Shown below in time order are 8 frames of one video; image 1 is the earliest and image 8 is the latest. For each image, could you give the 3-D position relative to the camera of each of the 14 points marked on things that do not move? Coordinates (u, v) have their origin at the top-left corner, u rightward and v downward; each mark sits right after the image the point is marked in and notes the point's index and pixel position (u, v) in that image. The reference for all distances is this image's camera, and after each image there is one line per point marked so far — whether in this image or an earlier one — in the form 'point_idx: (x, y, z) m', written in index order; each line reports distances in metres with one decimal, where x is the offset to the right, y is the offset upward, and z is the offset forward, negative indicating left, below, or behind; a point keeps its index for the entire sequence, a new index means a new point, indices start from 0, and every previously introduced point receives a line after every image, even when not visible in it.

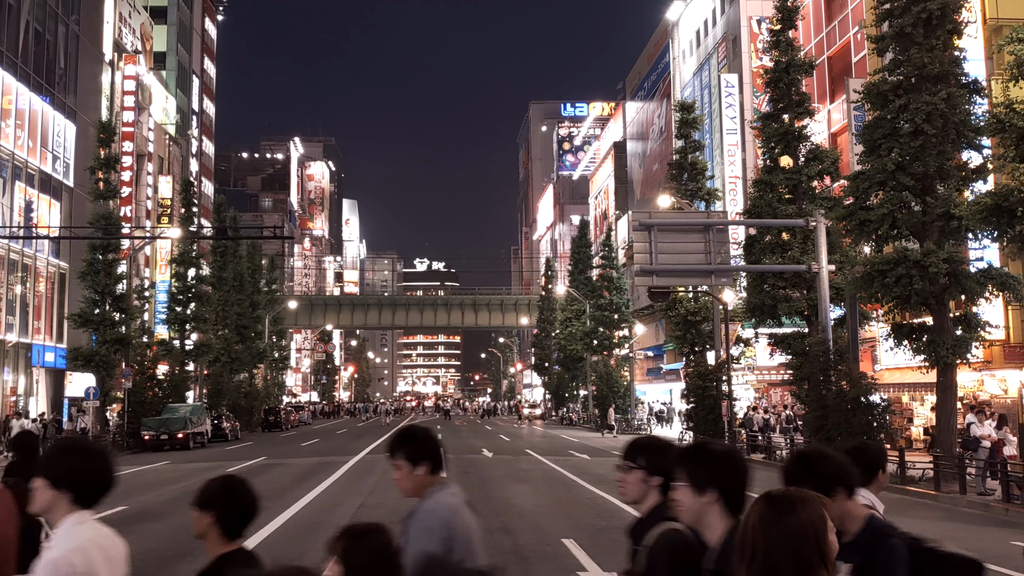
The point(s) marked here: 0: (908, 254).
0: (+8.4, +0.7, +18.5) m
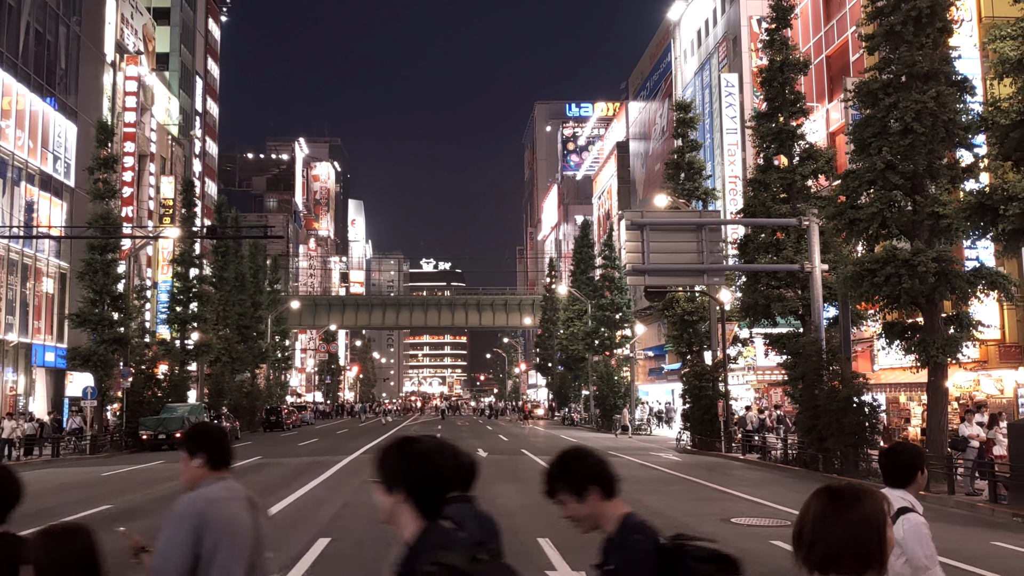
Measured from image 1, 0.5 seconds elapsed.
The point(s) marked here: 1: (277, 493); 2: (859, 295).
0: (+8.2, +0.7, +18.4) m
1: (-4.7, -4.1, +17.4) m
2: (+7.6, -0.2, +19.0) m
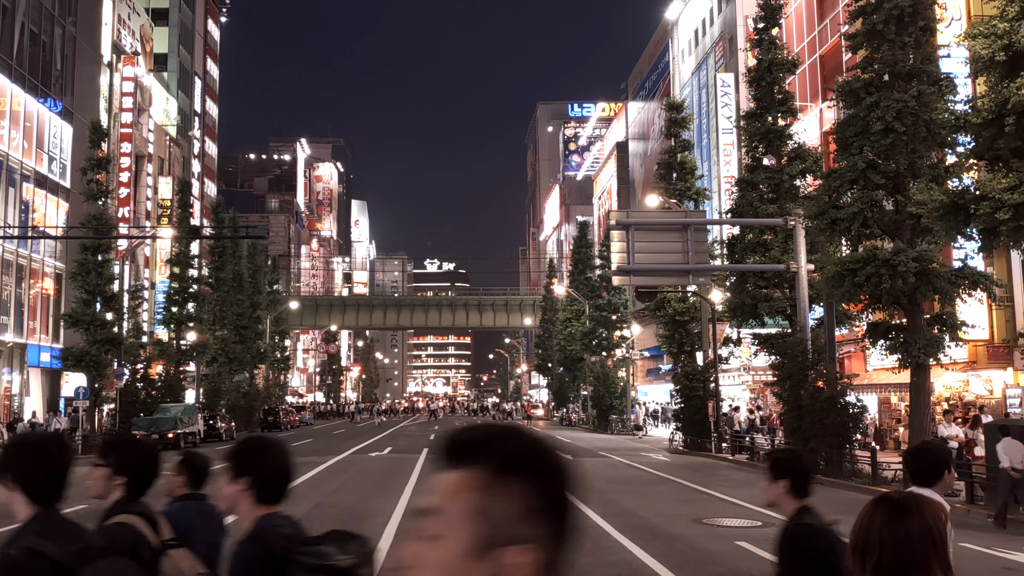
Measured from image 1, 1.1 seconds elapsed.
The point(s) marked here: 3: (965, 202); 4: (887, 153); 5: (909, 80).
0: (+7.7, +0.7, +18.3) m
1: (-5.2, -4.1, +17.4) m
2: (+7.1, -0.2, +18.9) m
3: (+7.0, +1.3, +13.4) m
4: (+8.1, +2.9, +18.7) m
5: (+8.7, +4.5, +18.9) m
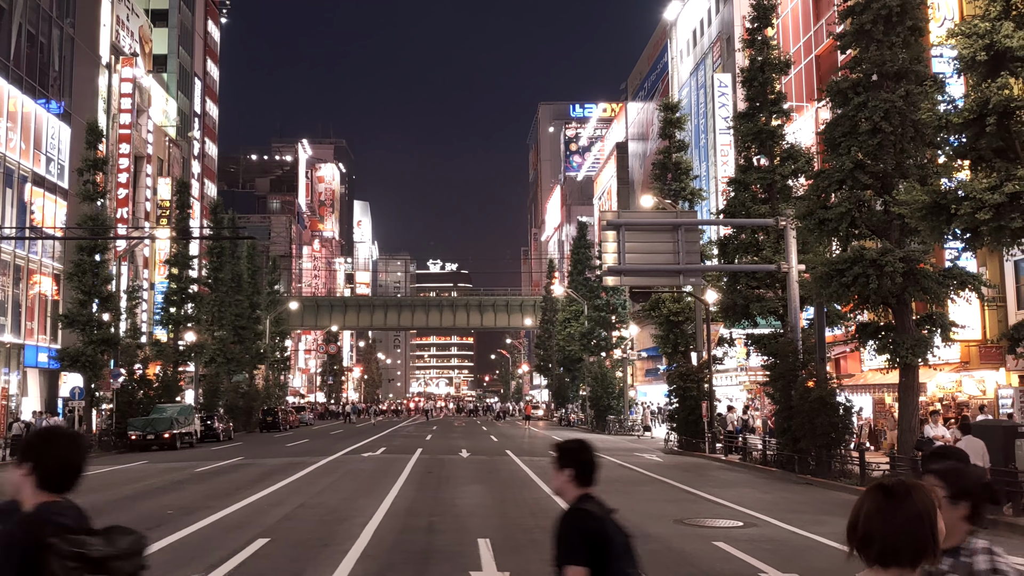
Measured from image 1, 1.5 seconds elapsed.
0: (+7.4, +0.7, +18.3) m
1: (-5.5, -4.1, +17.4) m
2: (+6.9, -0.2, +18.9) m
3: (+6.7, +1.3, +13.4) m
4: (+7.8, +2.9, +18.7) m
5: (+8.4, +4.5, +18.9) m
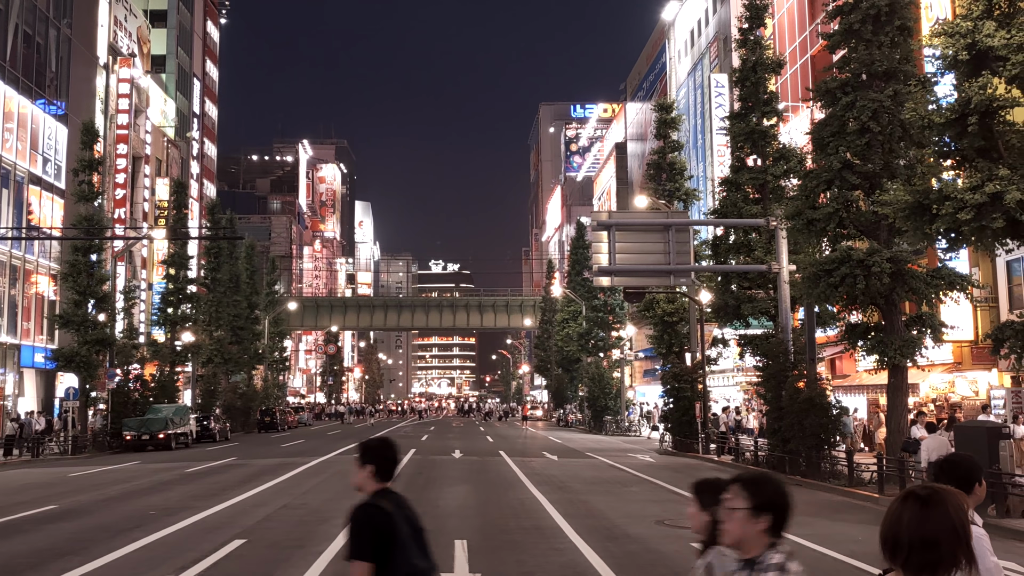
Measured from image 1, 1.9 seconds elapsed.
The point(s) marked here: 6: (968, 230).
0: (+7.2, +0.7, +18.2) m
1: (-5.7, -4.1, +17.4) m
2: (+6.6, -0.2, +18.8) m
3: (+6.4, +1.3, +13.3) m
4: (+7.5, +2.9, +18.6) m
5: (+8.1, +4.5, +18.8) m
6: (+6.7, +0.8, +12.6) m
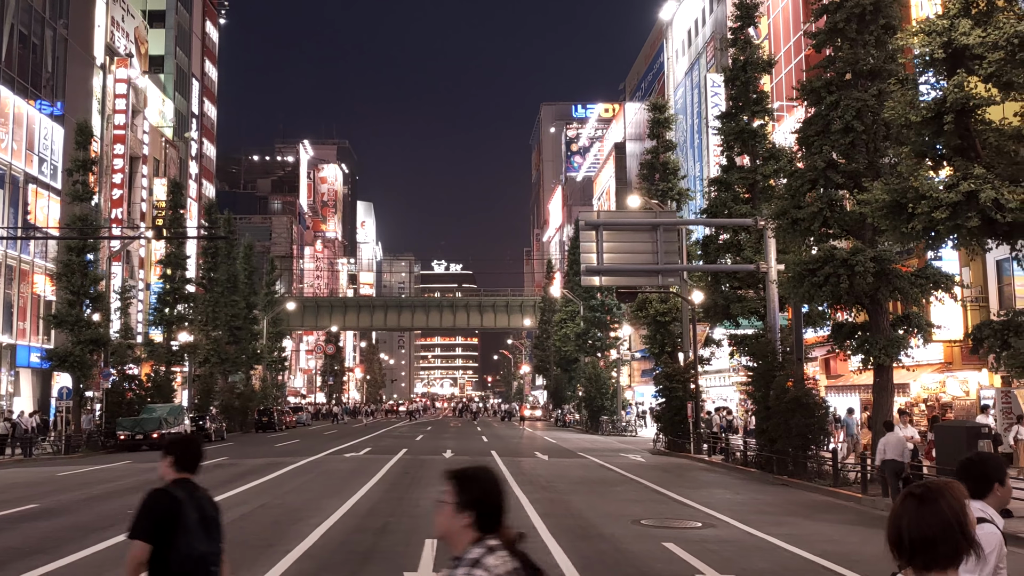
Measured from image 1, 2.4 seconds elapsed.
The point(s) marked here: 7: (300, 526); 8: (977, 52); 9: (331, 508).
0: (+6.8, +0.7, +18.2) m
1: (-6.1, -4.1, +17.4) m
2: (+6.2, -0.2, +18.8) m
3: (+6.0, +1.3, +13.3) m
4: (+7.2, +2.9, +18.6) m
5: (+7.8, +4.5, +18.8) m
6: (+6.3, +0.9, +12.6) m
7: (-3.1, -3.5, +12.6) m
8: (+6.8, +3.4, +12.6) m
9: (-3.0, -3.7, +14.5) m
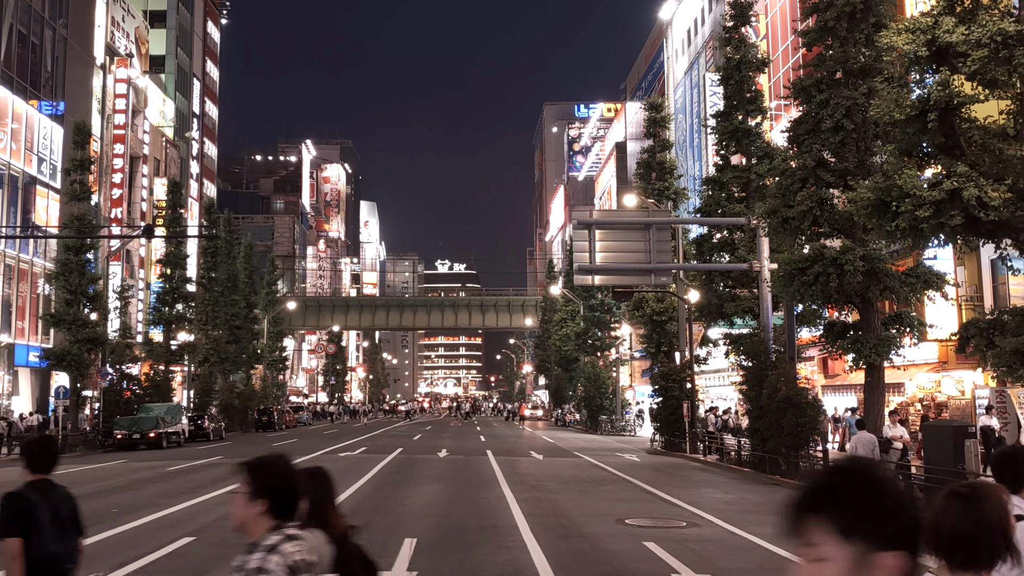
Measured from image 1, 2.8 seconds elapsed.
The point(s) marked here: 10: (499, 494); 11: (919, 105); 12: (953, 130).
0: (+6.6, +0.8, +18.1) m
1: (-6.3, -4.1, +17.4) m
2: (+6.0, -0.1, +18.7) m
3: (+5.8, +1.3, +13.2) m
4: (+6.9, +2.9, +18.5) m
5: (+7.5, +4.6, +18.7) m
6: (+6.0, +0.9, +12.5) m
7: (-3.4, -3.4, +12.6) m
8: (+6.5, +3.4, +12.5) m
9: (-3.3, -3.7, +14.5) m
10: (-0.2, -4.1, +17.1) m
11: (+6.0, +2.7, +12.9) m
12: (+6.6, +2.4, +13.0) m
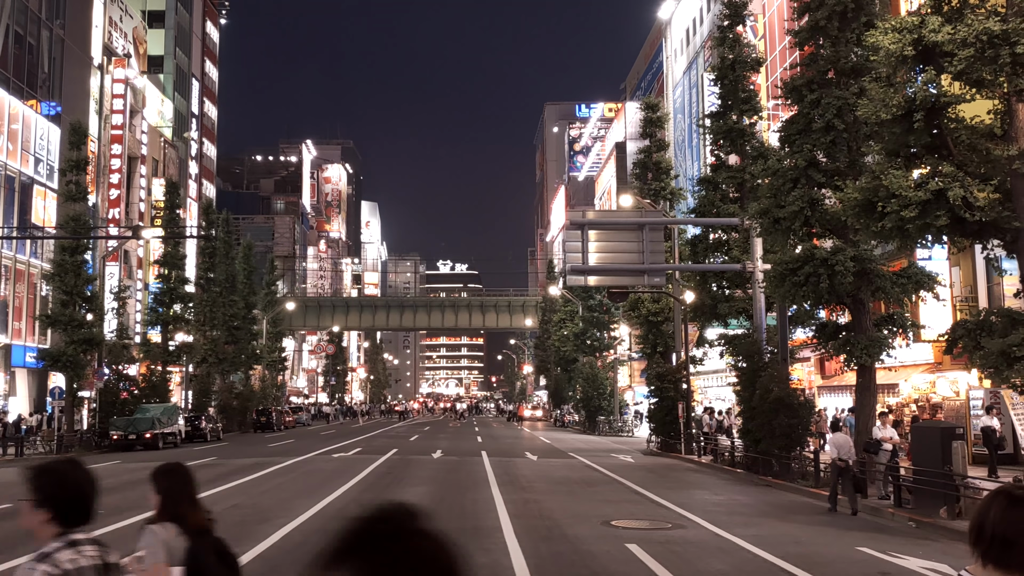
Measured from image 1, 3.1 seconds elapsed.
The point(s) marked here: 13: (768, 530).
0: (+6.4, +0.7, +18.1) m
1: (-6.6, -4.1, +17.4) m
2: (+5.8, -0.1, +18.6) m
3: (+5.5, +1.3, +13.1) m
4: (+6.7, +2.9, +18.4) m
5: (+7.3, +4.5, +18.6) m
6: (+5.8, +0.9, +12.5) m
7: (-3.6, -3.4, +12.6) m
8: (+6.3, +3.4, +12.5) m
9: (-3.5, -3.7, +14.4) m
10: (-0.5, -4.1, +17.0) m
11: (+5.8, +2.7, +12.8) m
12: (+6.4, +2.4, +12.9) m
13: (+3.9, -3.7, +13.2) m
